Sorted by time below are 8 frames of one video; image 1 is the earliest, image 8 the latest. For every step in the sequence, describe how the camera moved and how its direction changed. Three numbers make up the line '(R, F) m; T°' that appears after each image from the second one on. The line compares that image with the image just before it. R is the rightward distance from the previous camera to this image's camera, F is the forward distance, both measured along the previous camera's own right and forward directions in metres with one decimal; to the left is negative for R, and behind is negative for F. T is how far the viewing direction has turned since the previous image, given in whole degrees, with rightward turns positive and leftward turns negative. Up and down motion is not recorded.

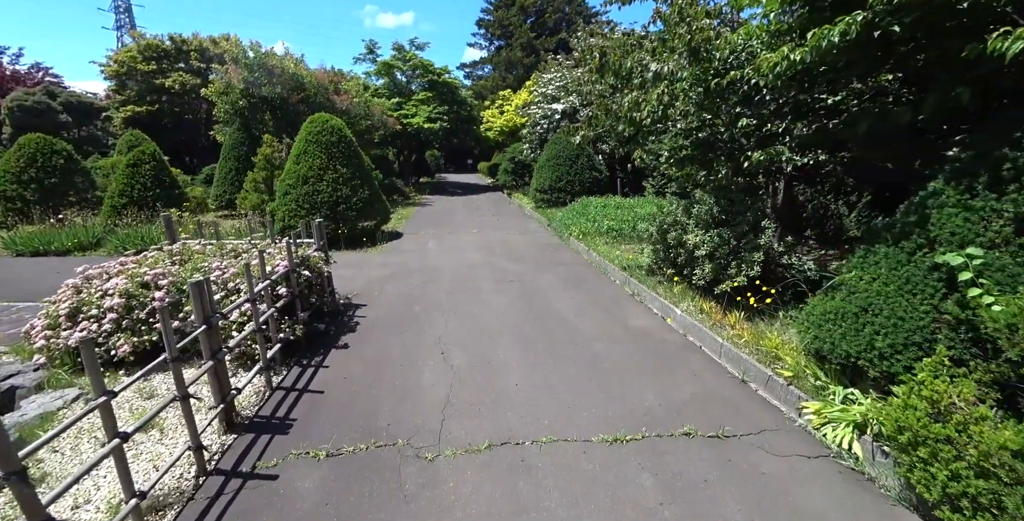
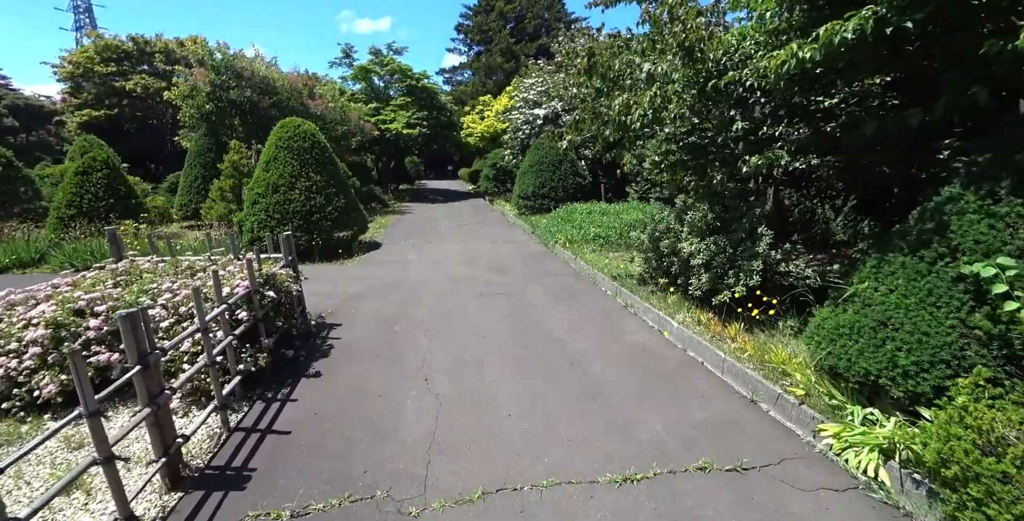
(-0.1, +0.3) m; +2°
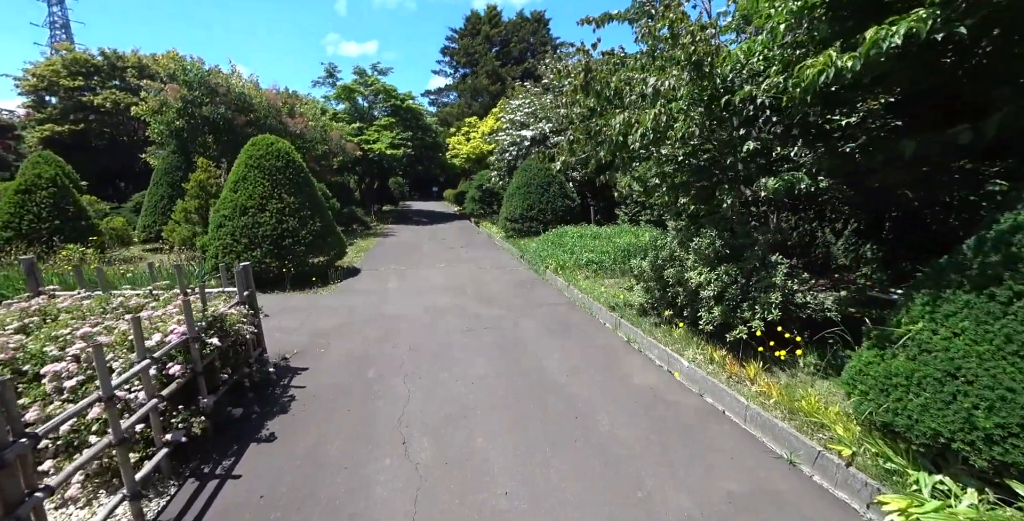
(-0.1, +0.5) m; +2°
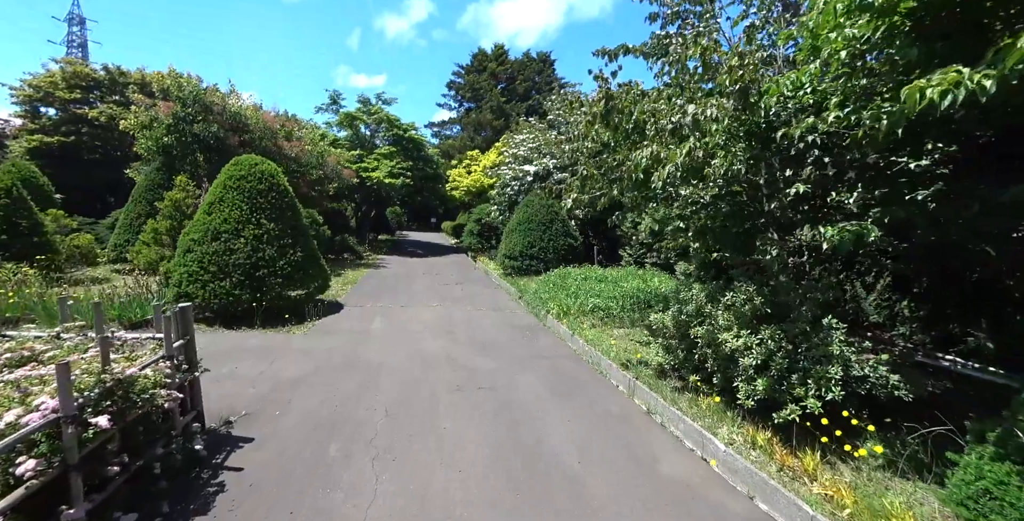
(-0.1, +0.7) m; 0°
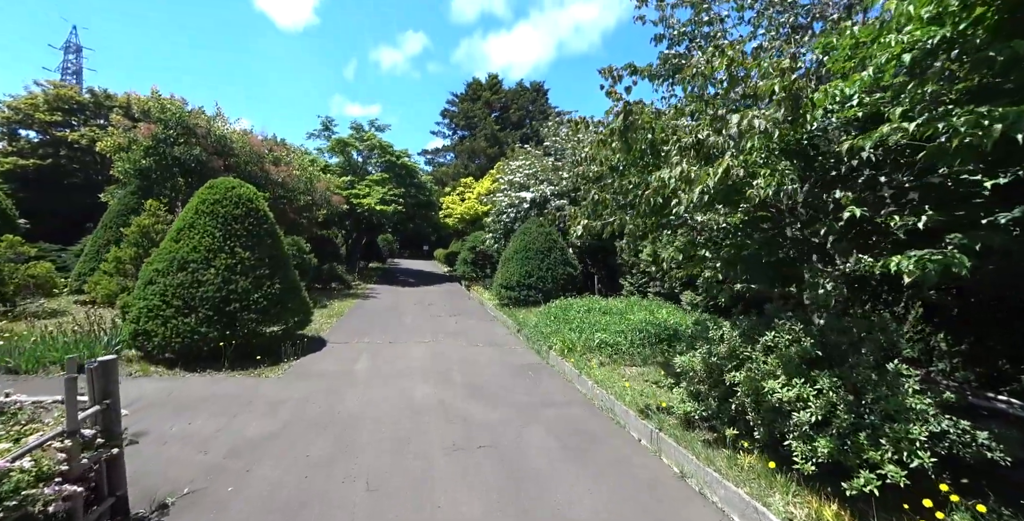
(-0.1, +0.6) m; +1°
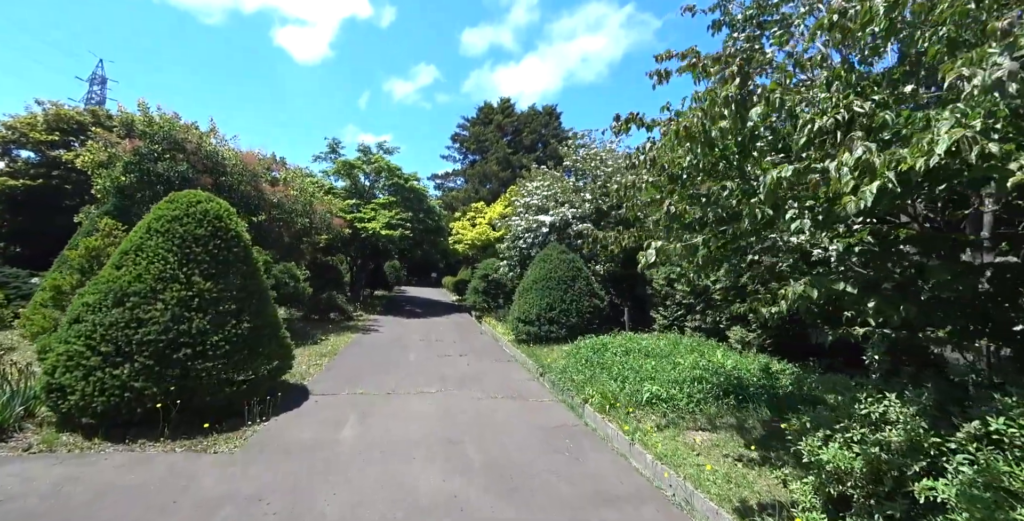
(-0.3, +1.4) m; -1°
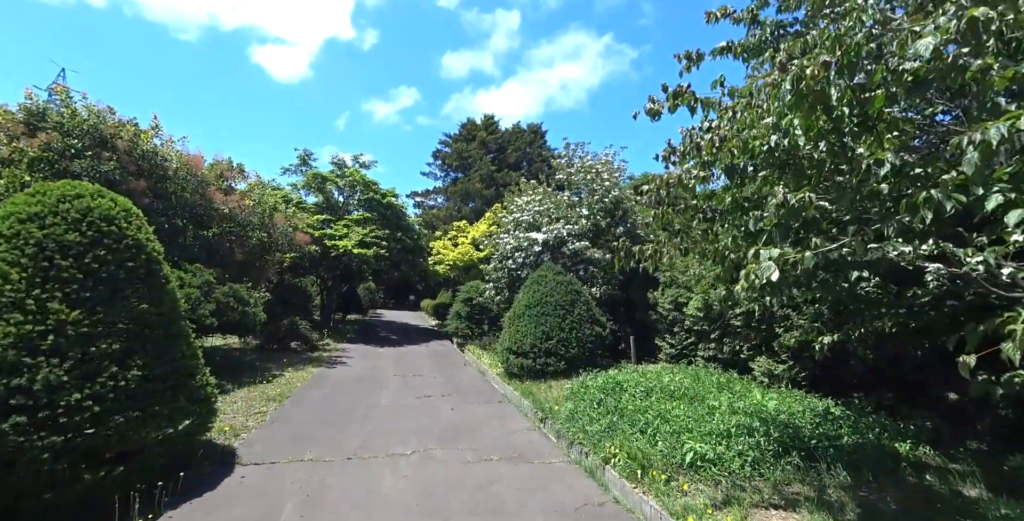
(-0.2, +1.4) m; +2°
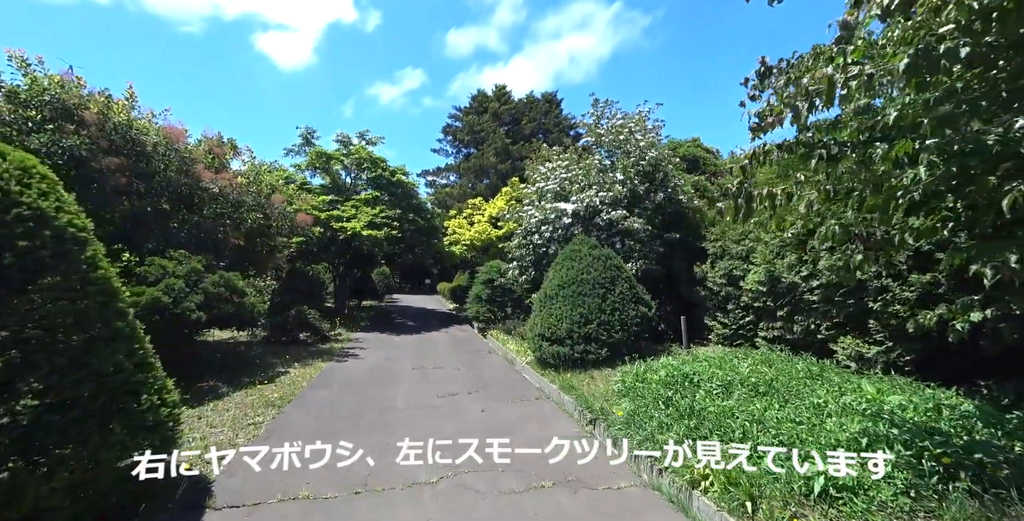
(-0.3, +1.3) m; -2°
